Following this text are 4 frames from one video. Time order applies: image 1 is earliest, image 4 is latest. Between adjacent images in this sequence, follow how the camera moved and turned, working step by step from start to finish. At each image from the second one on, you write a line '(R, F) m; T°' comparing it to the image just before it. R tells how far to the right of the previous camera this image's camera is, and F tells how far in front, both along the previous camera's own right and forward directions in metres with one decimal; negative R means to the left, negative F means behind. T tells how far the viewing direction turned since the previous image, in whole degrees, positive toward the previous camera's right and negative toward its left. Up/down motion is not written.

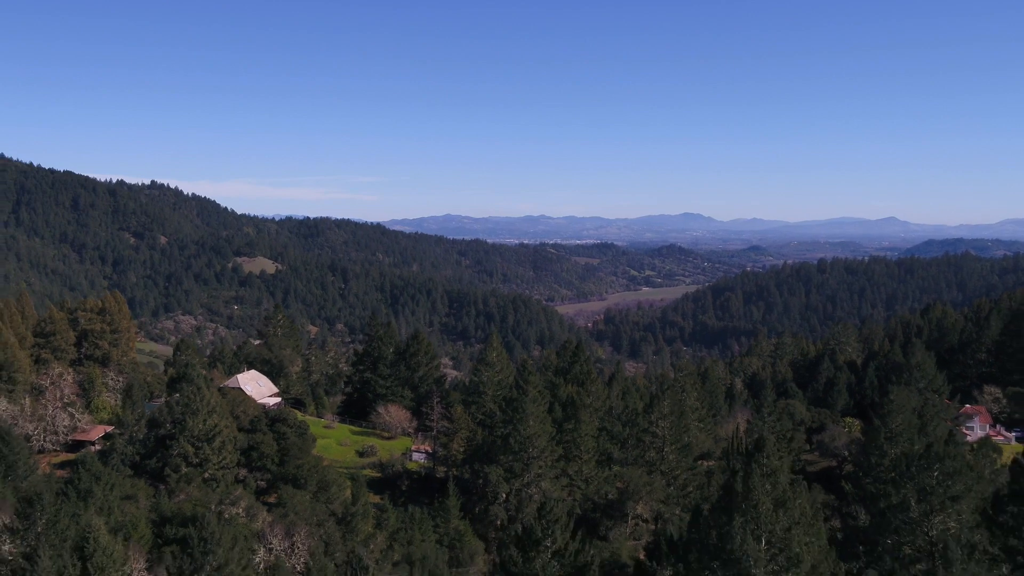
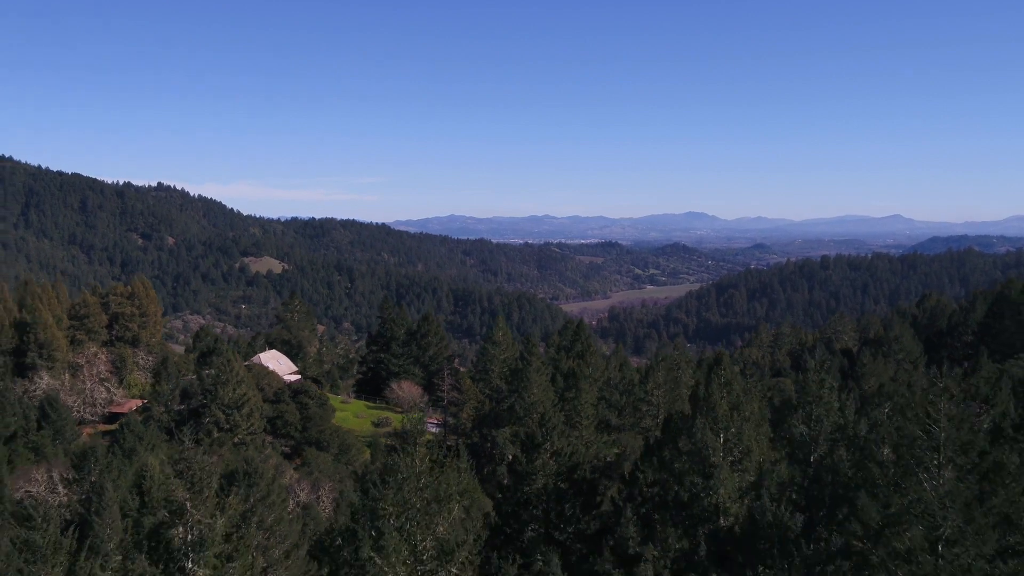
(0.0, -4.0) m; 0°
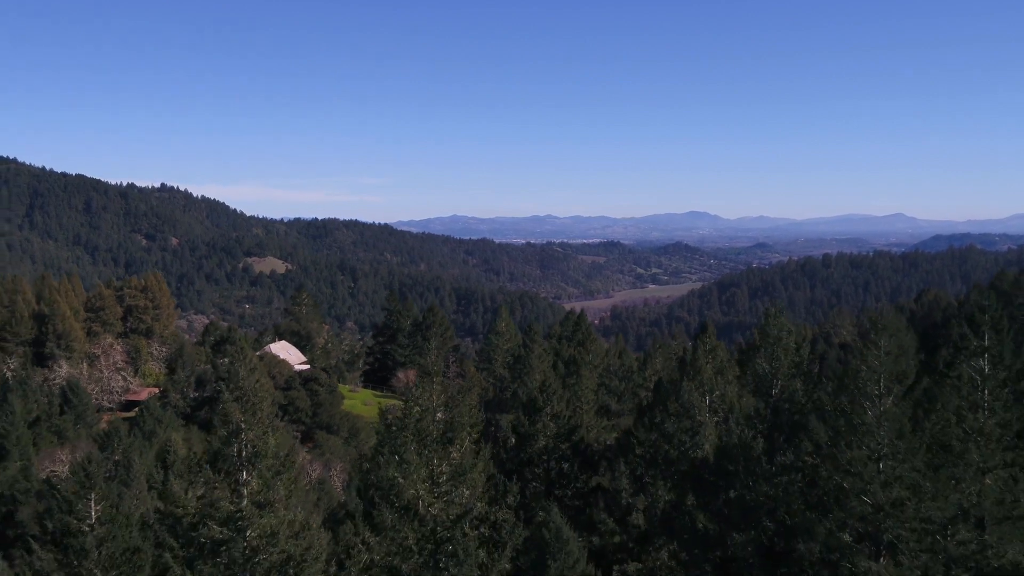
(0.0, -2.0) m; 0°
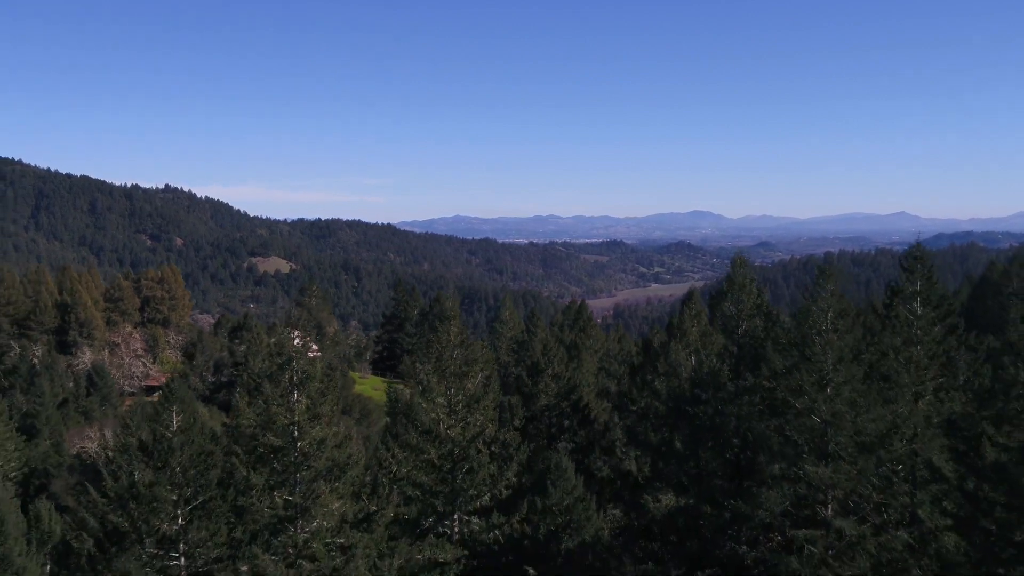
(-0.1, -2.5) m; 0°
